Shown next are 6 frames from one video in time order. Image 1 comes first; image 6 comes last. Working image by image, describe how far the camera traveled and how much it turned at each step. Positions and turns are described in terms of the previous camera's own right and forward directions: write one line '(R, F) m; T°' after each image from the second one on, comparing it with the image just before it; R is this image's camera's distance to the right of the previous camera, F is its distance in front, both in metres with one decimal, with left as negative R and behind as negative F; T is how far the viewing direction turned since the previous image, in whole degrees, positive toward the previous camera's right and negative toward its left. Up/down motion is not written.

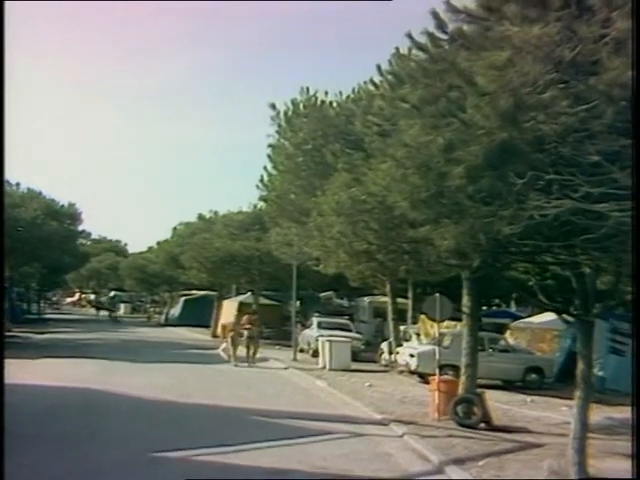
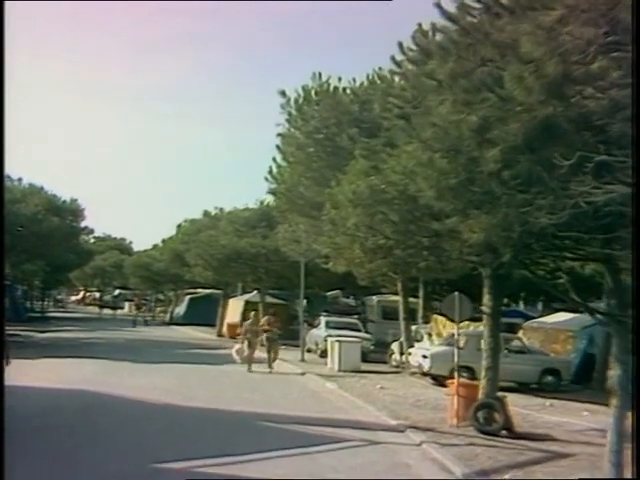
(-0.1, +0.8) m; 0°
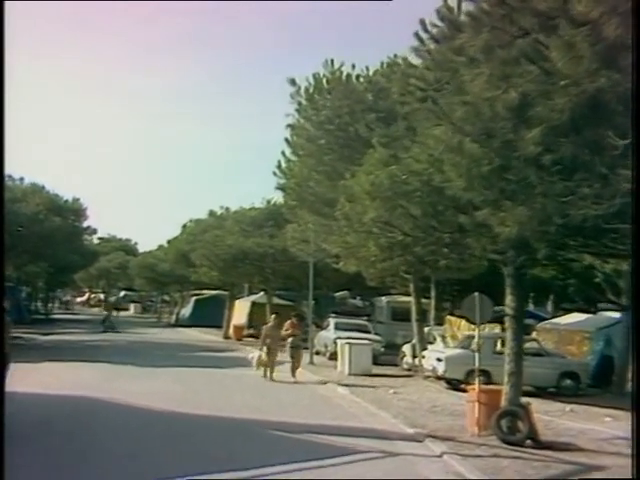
(-0.1, +0.8) m; 0°
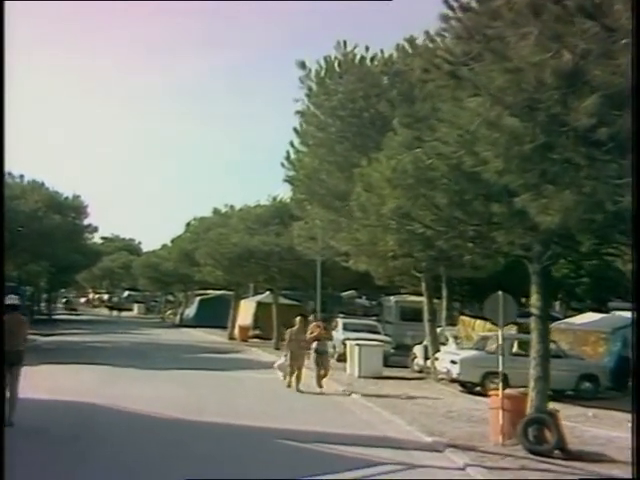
(-0.1, +0.9) m; 0°
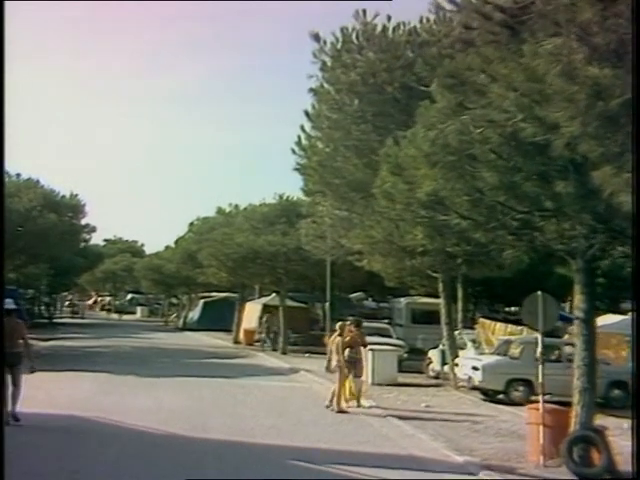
(-0.1, +1.3) m; 0°
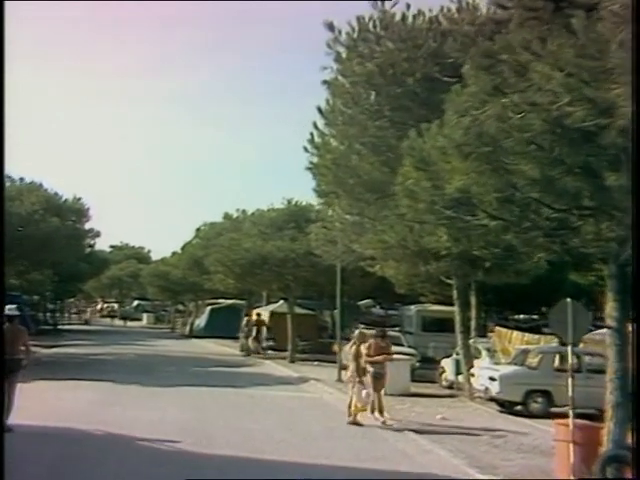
(-0.1, +0.7) m; 0°
